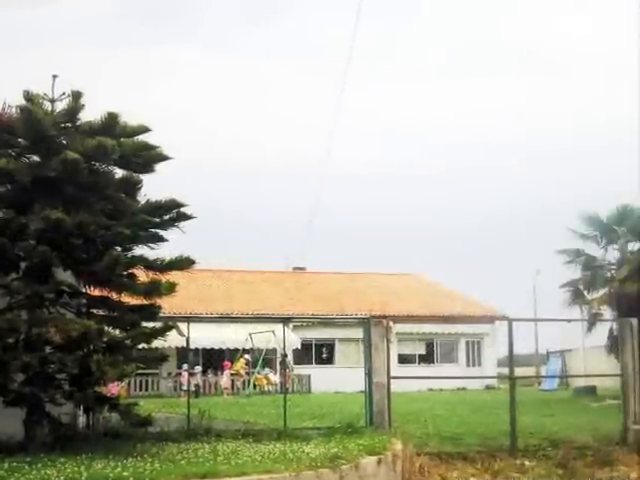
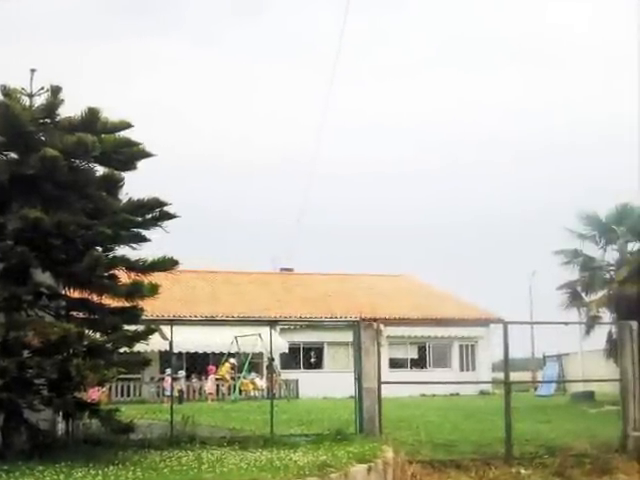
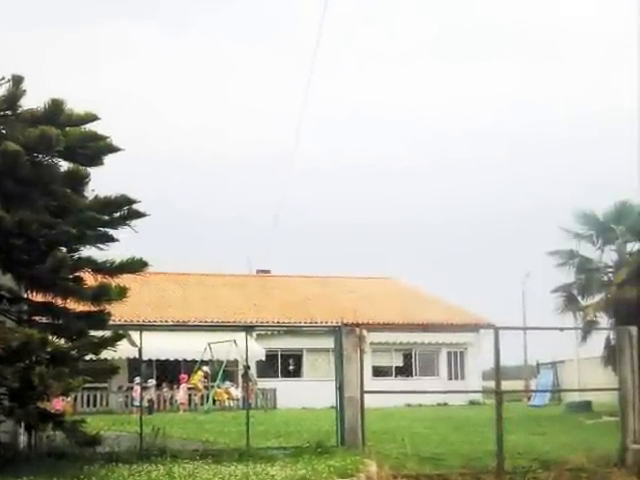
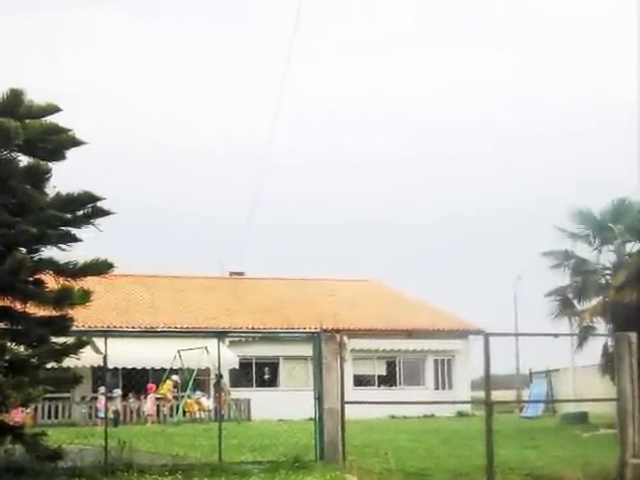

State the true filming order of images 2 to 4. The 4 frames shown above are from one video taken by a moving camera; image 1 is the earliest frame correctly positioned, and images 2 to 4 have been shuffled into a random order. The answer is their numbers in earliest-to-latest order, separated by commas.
2, 3, 4
